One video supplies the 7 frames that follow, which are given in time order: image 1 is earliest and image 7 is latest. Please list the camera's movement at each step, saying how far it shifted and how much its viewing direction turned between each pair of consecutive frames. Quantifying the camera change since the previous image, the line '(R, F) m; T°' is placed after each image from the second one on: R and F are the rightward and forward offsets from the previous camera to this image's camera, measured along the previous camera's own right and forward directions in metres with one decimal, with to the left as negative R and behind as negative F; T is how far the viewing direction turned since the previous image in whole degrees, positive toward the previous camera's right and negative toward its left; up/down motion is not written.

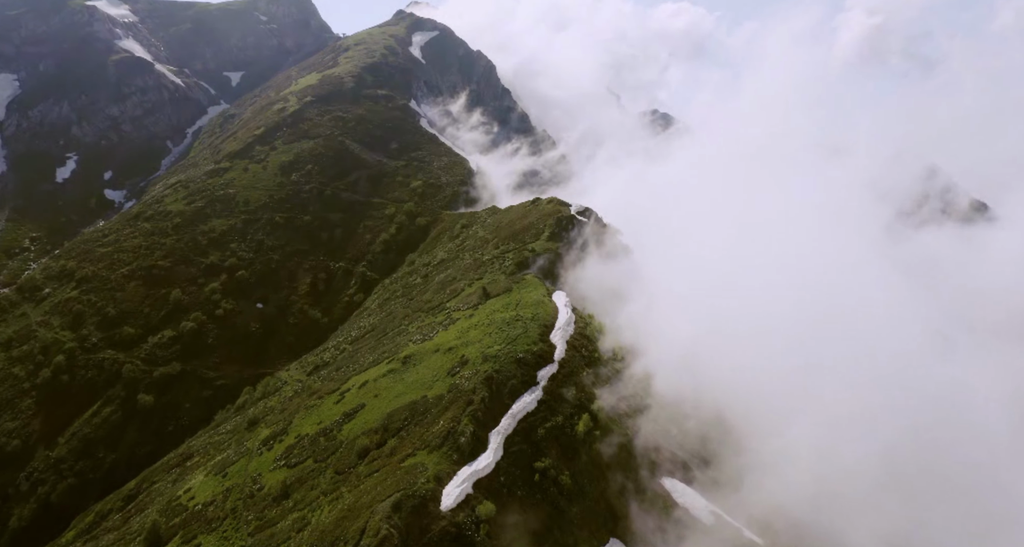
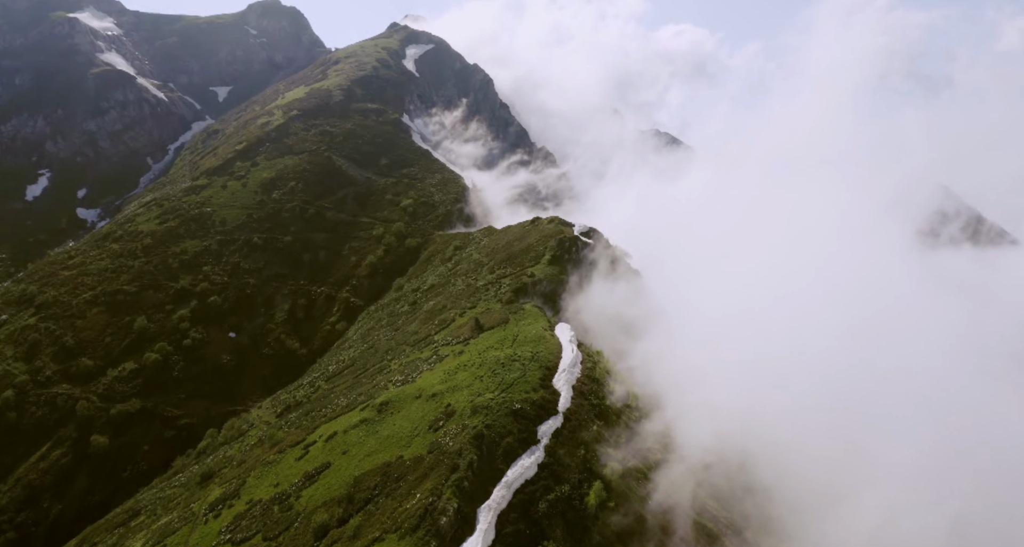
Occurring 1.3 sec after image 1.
(+0.3, +12.9) m; 0°
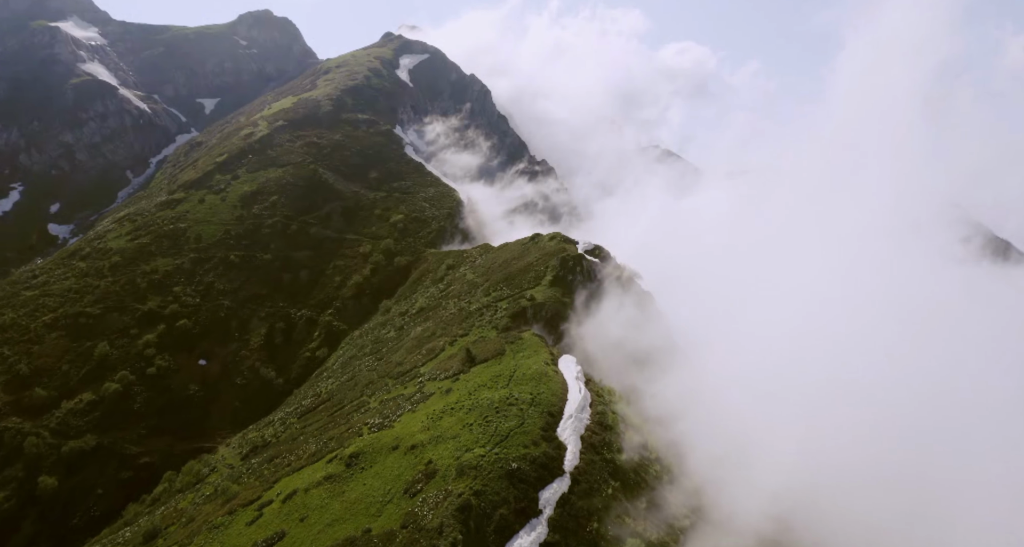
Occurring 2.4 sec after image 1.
(+0.3, +11.7) m; 0°
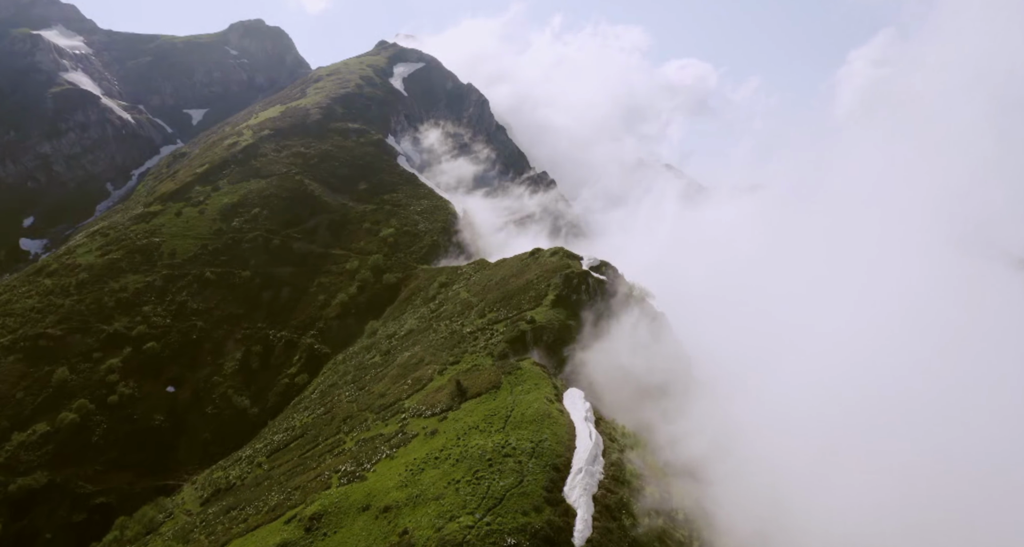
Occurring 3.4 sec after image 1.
(+0.2, +10.4) m; 0°
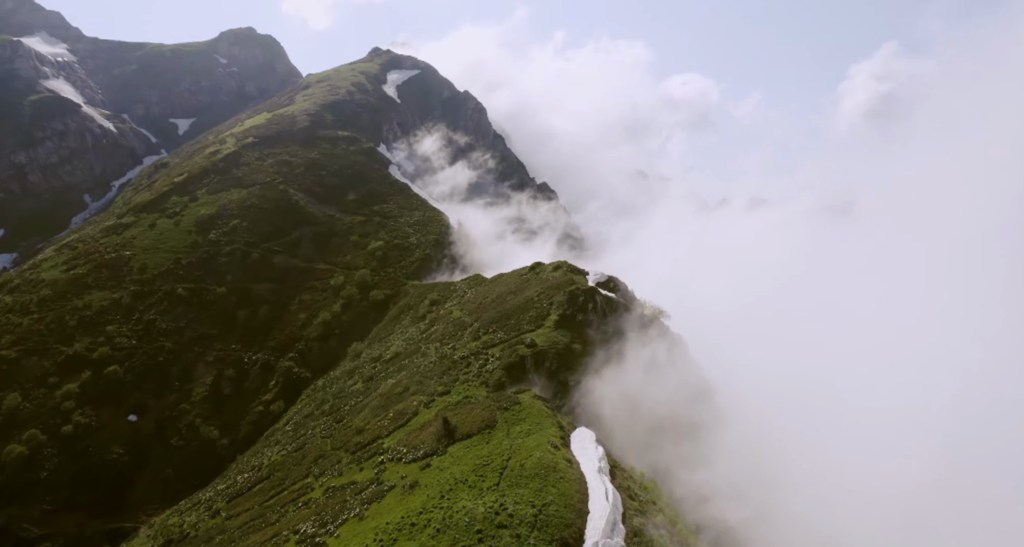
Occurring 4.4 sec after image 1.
(+0.2, +10.3) m; 0°
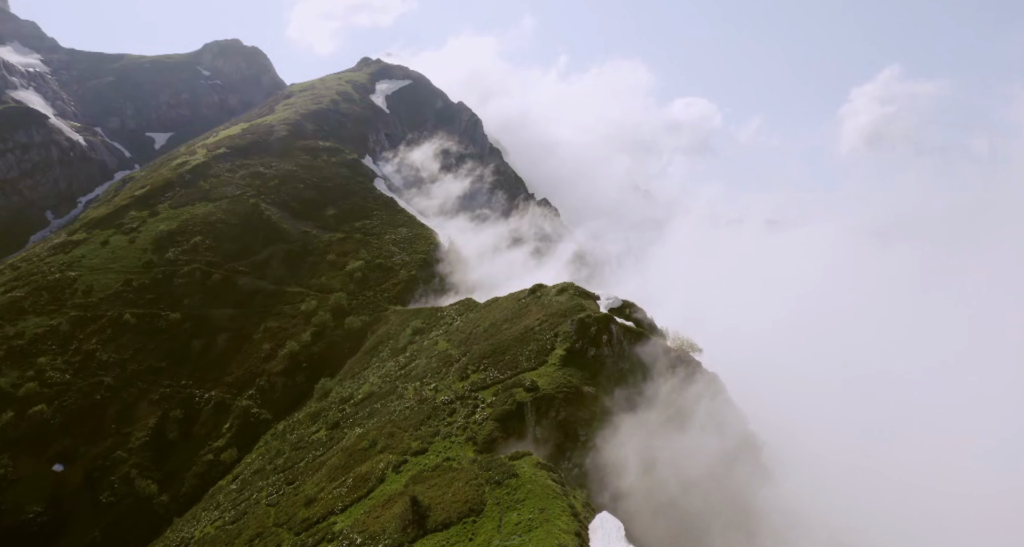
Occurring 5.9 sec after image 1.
(+0.2, +15.2) m; 0°
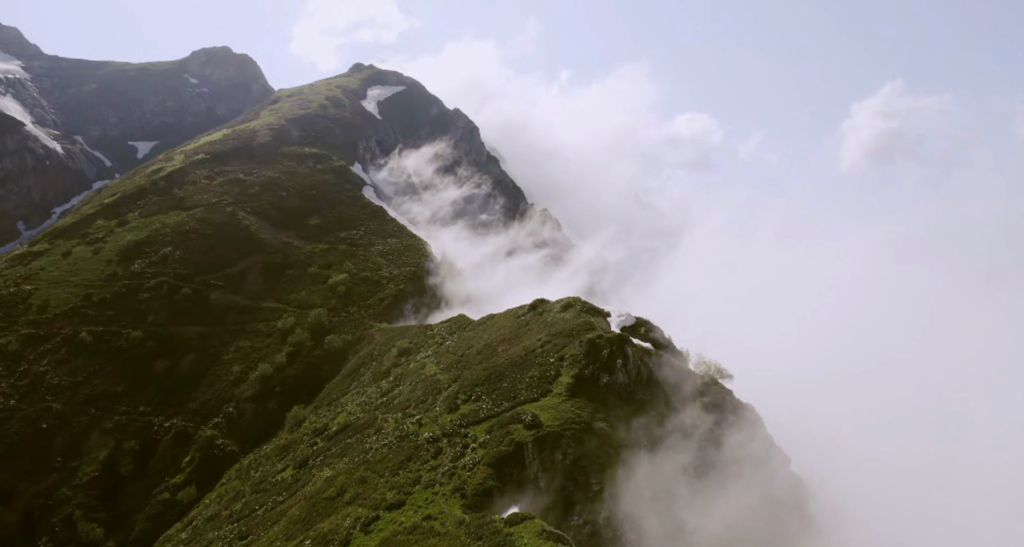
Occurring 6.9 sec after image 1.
(+0.1, +9.8) m; 0°
